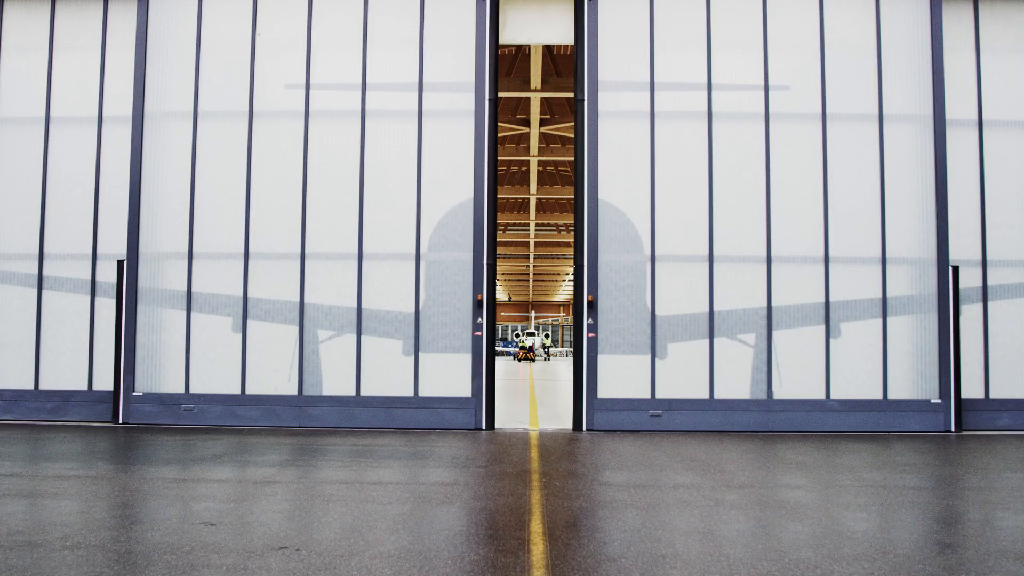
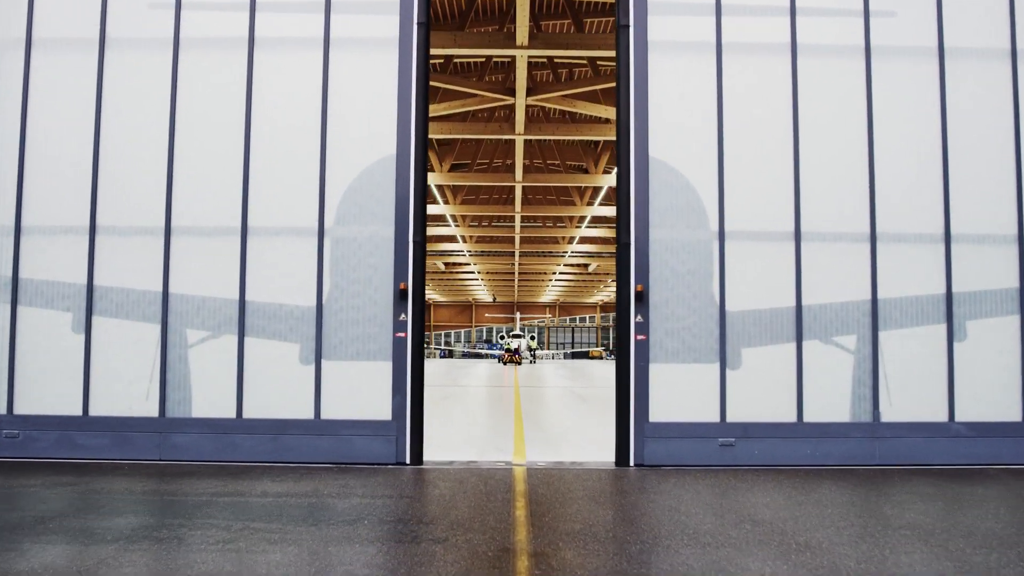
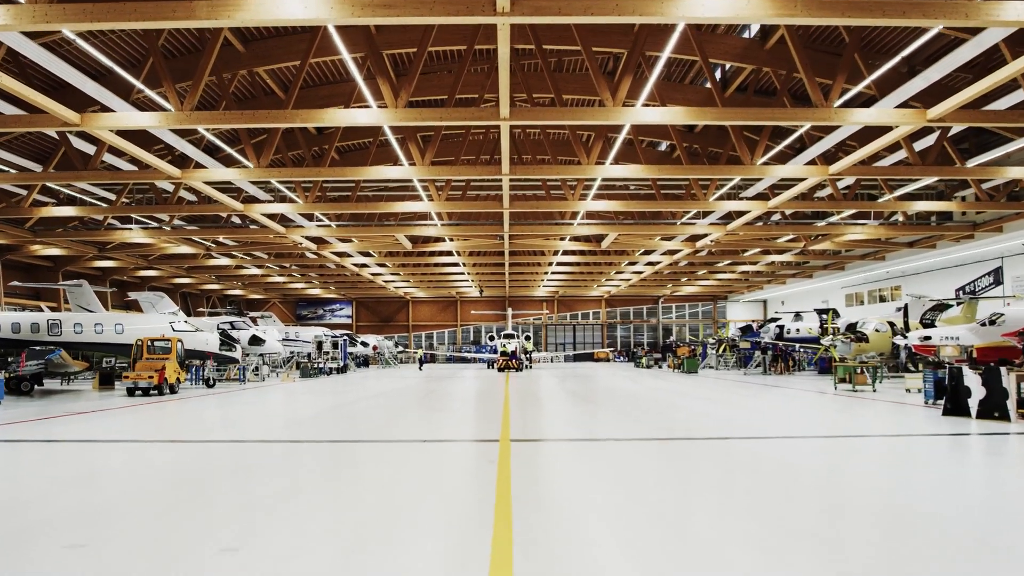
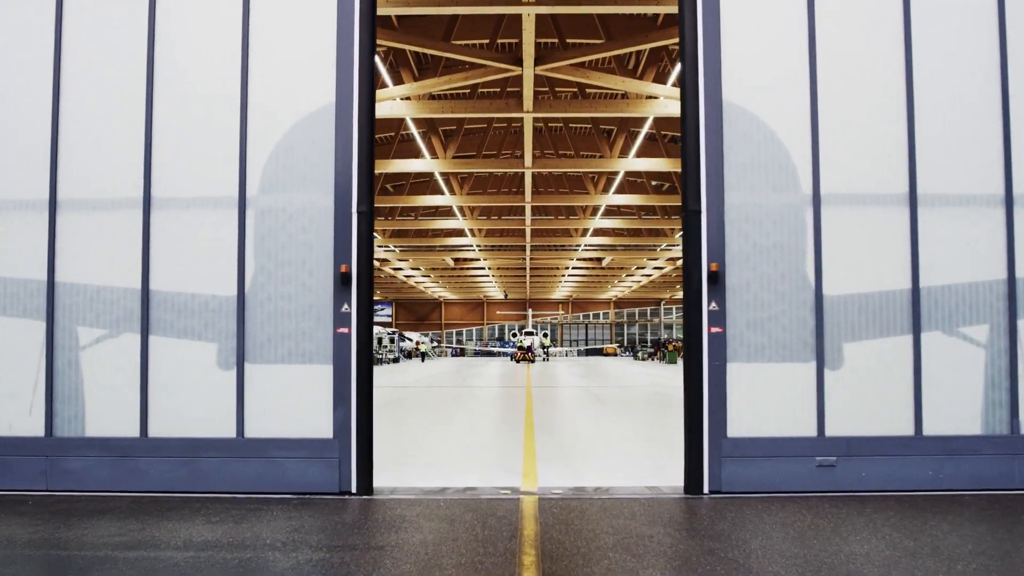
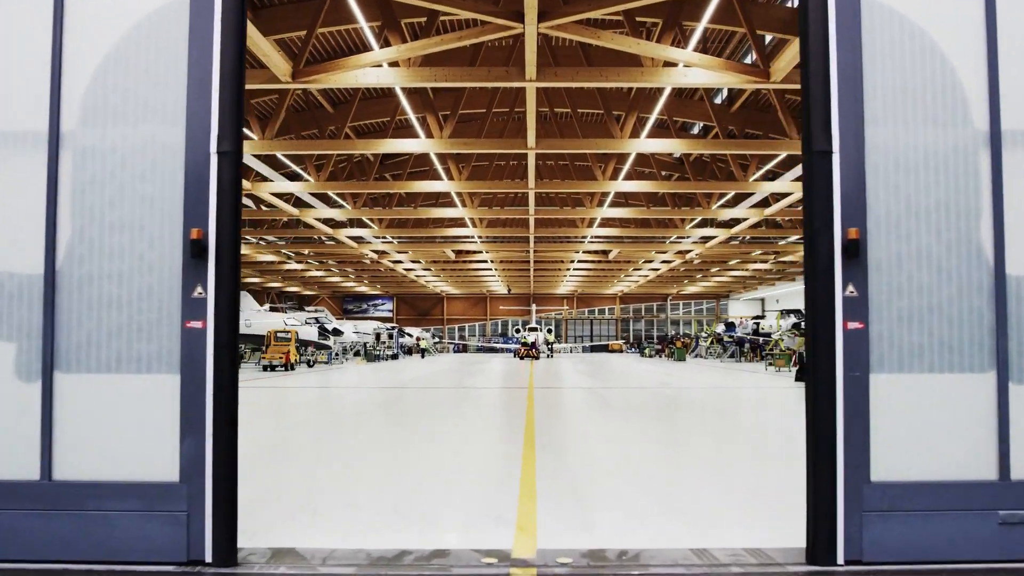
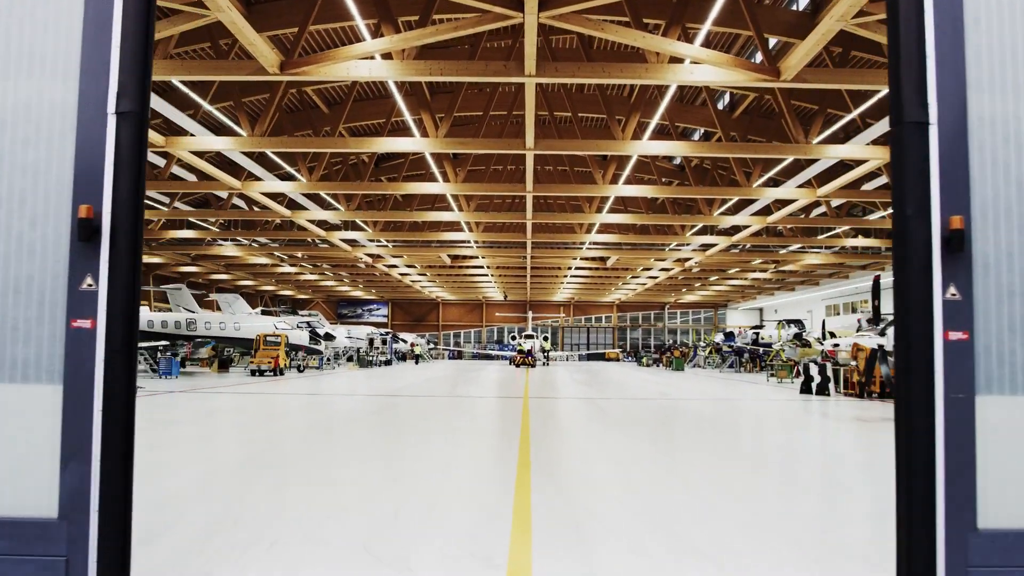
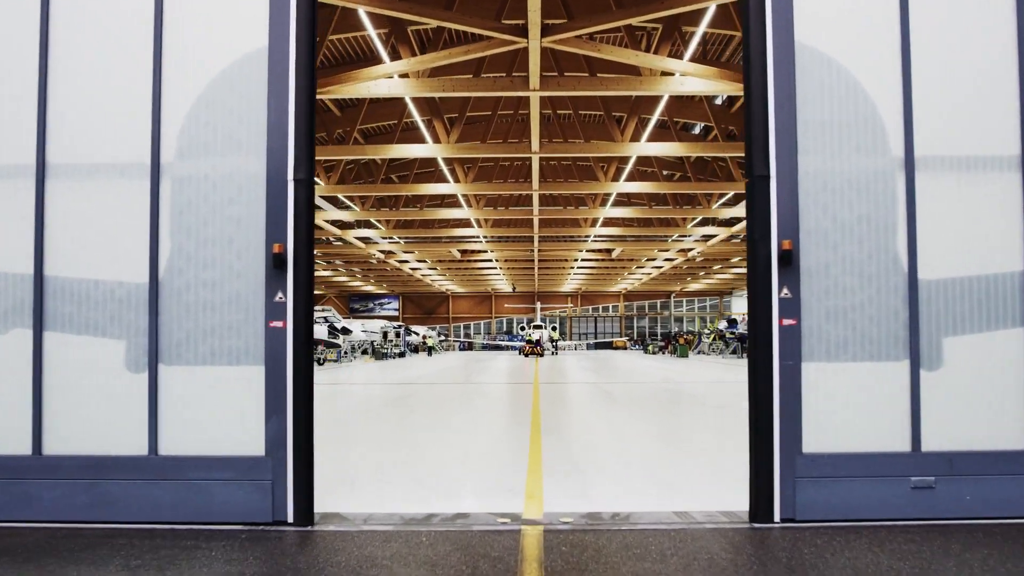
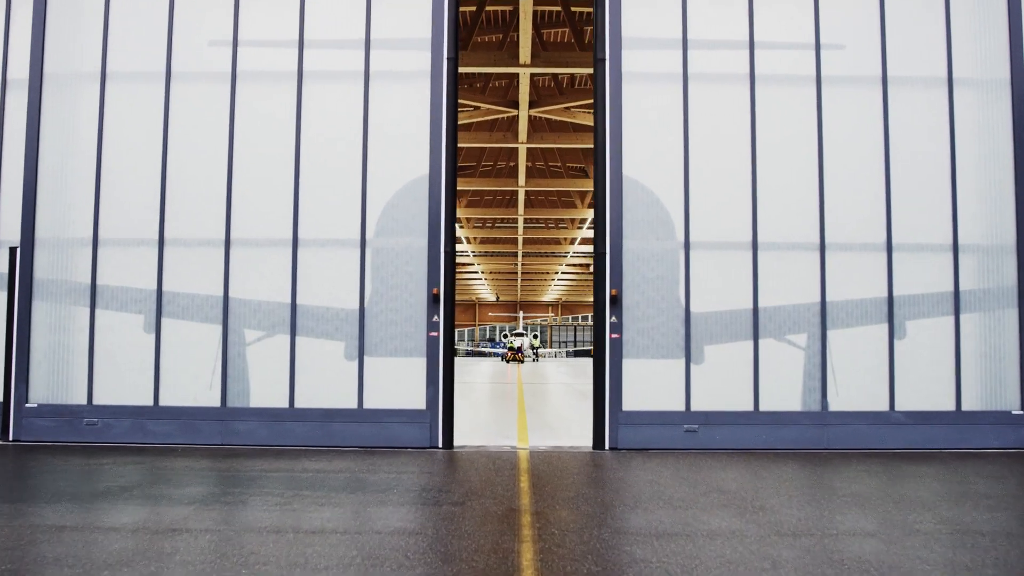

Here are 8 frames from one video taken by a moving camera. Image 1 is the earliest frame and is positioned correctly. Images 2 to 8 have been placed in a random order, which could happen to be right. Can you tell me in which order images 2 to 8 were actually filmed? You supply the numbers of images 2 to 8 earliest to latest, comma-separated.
8, 2, 4, 7, 5, 6, 3
